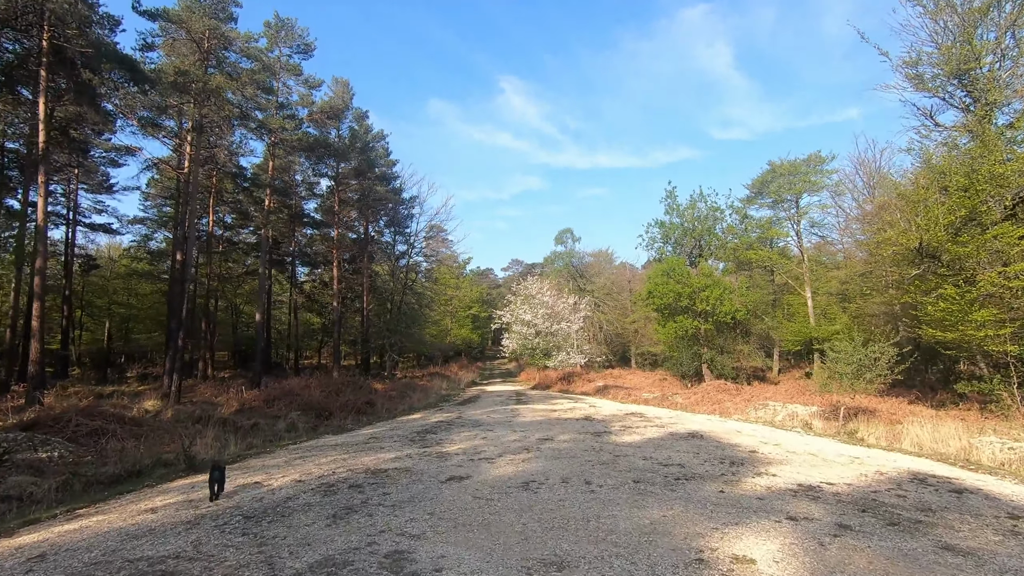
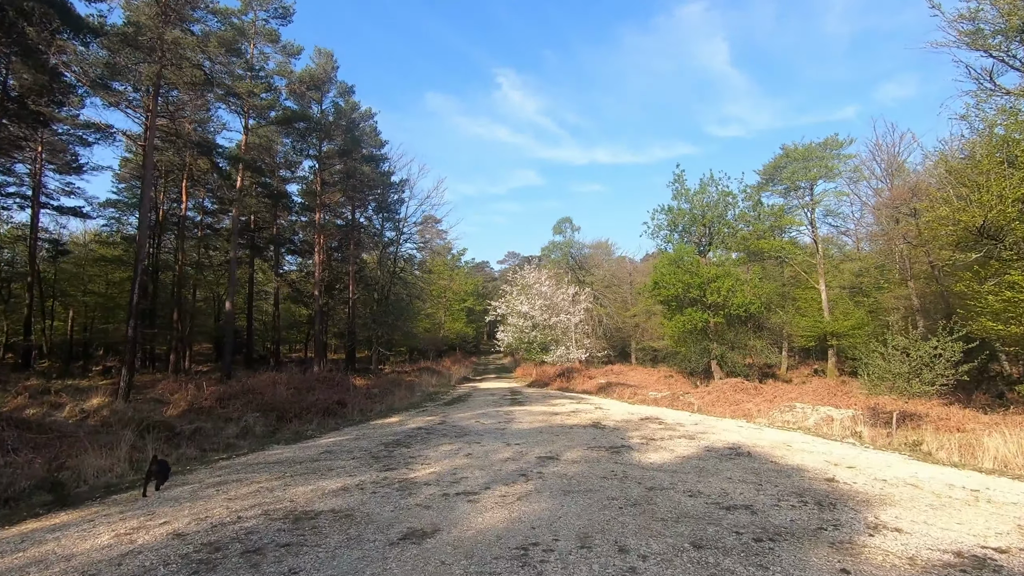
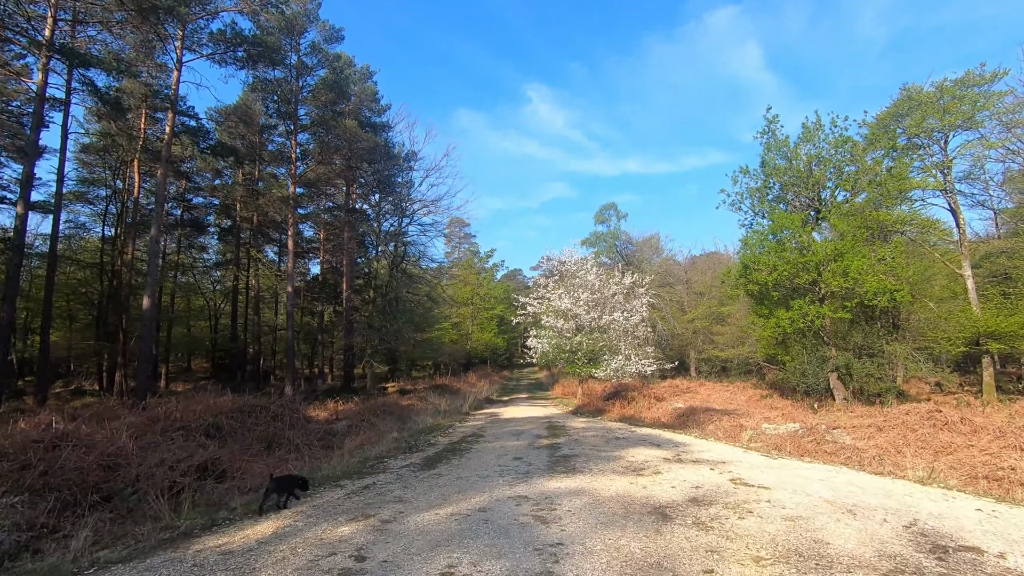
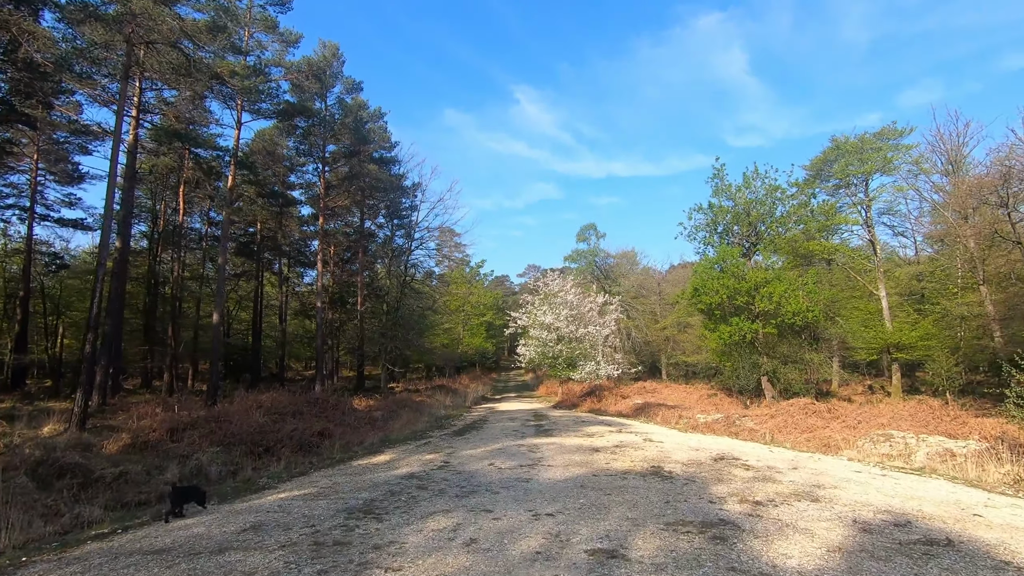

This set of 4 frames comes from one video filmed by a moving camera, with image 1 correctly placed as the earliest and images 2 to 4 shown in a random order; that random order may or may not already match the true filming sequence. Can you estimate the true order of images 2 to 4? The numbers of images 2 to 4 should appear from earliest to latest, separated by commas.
2, 4, 3
